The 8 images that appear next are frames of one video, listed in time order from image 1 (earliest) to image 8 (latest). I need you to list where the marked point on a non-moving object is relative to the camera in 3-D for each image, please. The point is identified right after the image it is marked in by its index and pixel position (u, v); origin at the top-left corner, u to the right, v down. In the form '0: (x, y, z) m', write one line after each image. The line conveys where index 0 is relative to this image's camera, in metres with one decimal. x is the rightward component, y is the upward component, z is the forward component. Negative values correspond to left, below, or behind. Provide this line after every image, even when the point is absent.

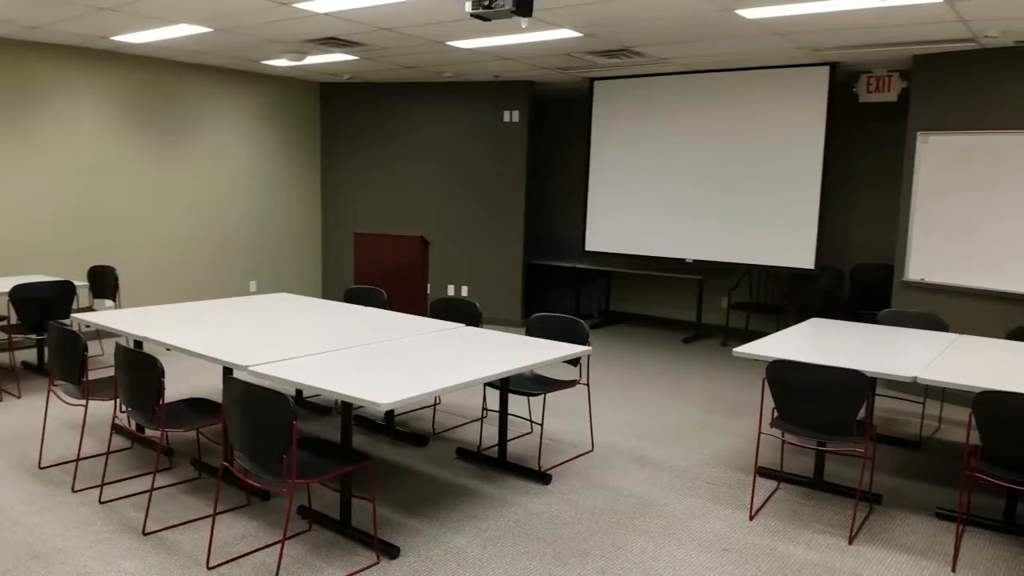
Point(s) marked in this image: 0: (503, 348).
0: (0.0, -0.3, +3.9) m
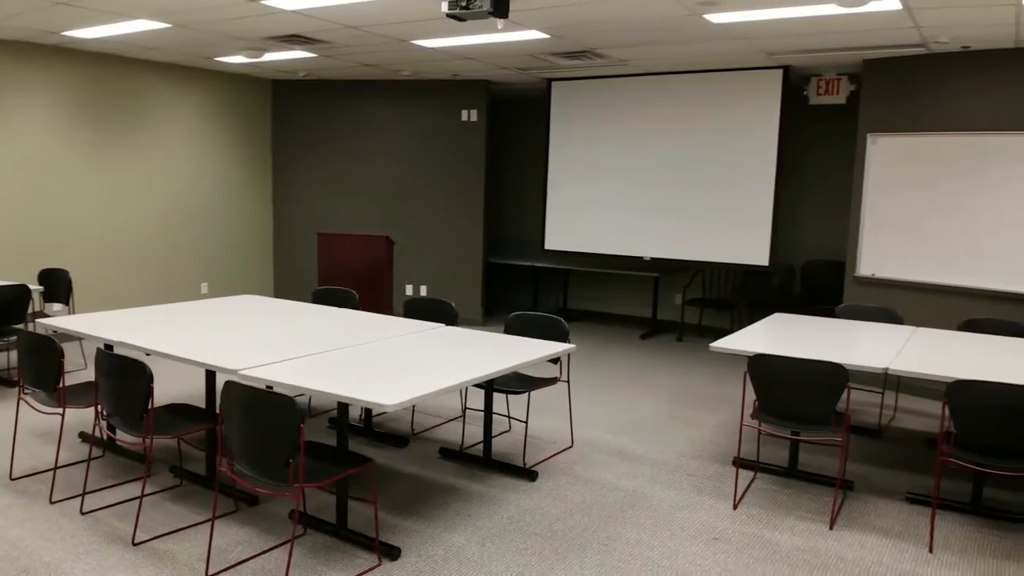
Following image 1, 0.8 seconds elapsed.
0: (-0.1, -0.3, +3.9) m
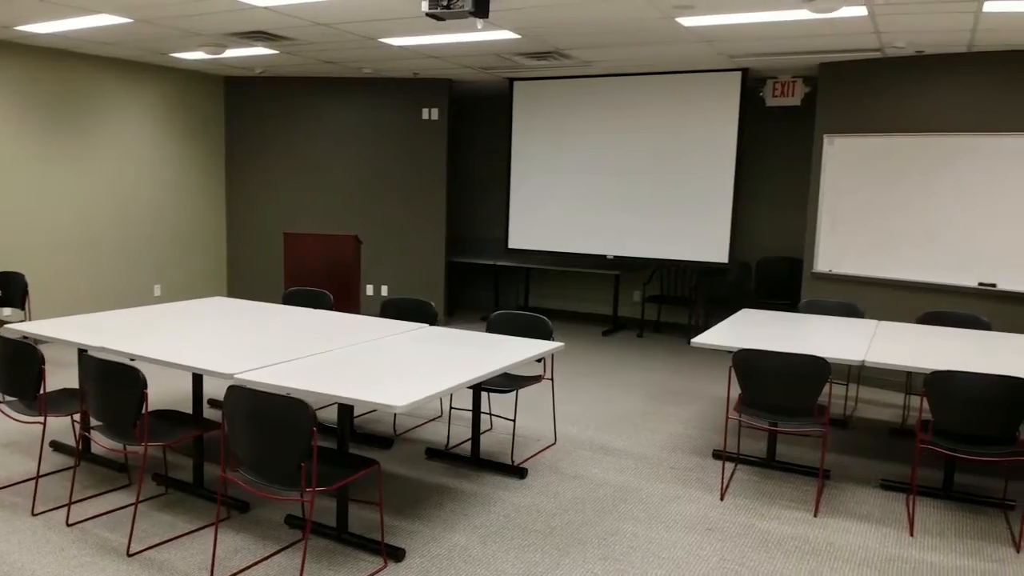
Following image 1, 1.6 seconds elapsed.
0: (-0.2, -0.3, +3.9) m
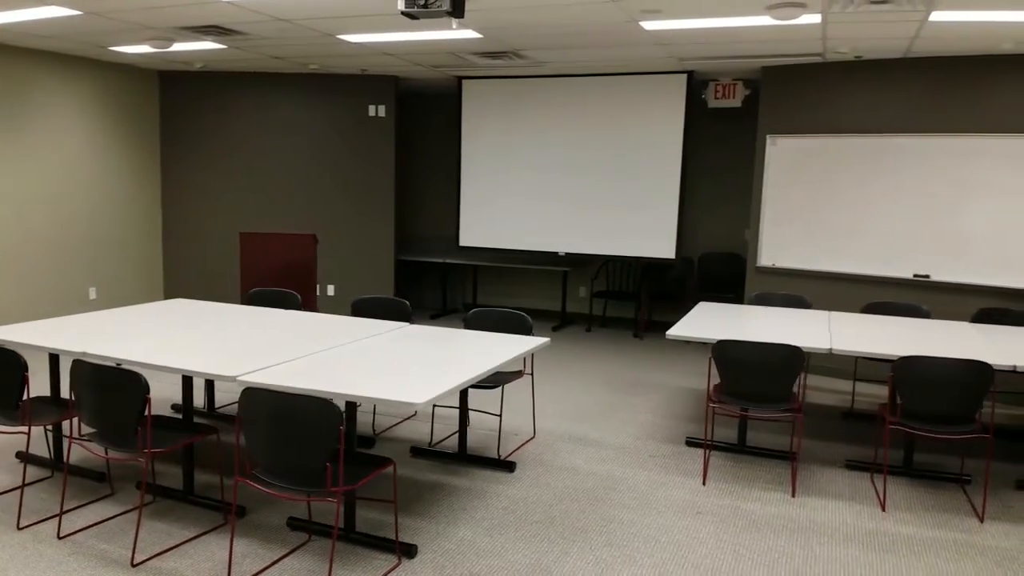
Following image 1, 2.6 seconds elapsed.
0: (-0.2, -0.3, +4.0) m
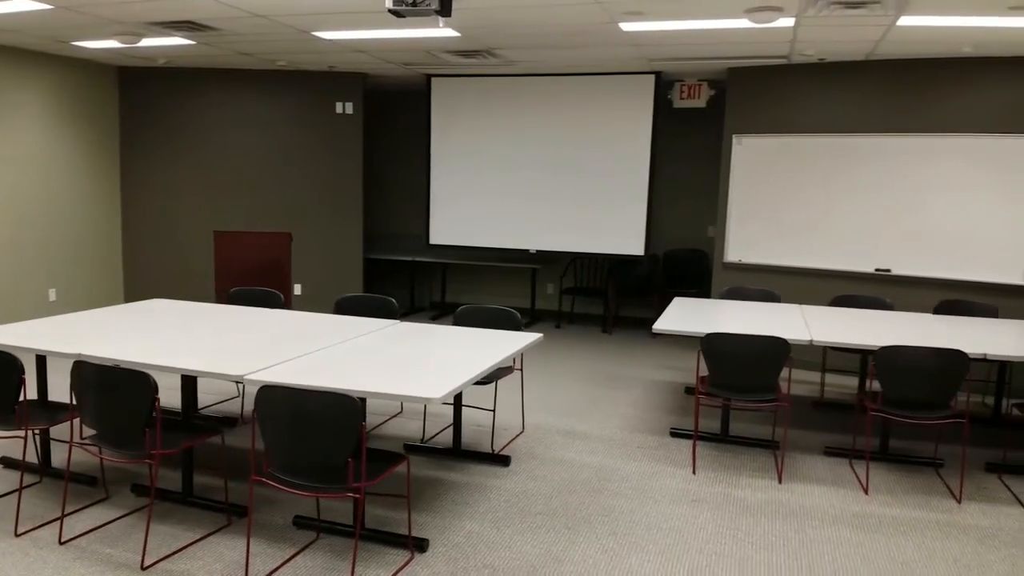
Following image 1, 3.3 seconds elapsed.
0: (-0.2, -0.2, +4.0) m
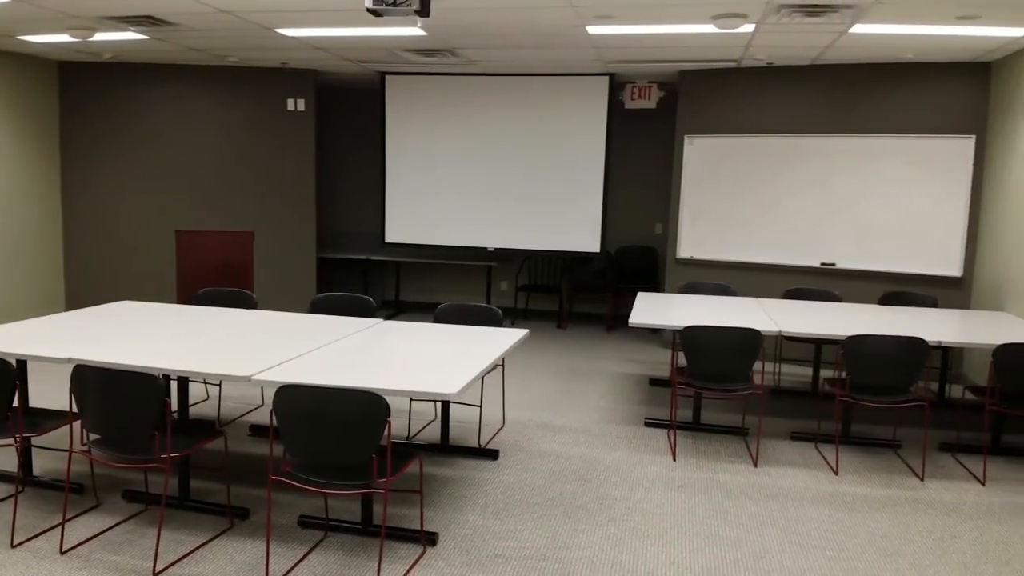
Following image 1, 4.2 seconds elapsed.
0: (-0.3, -0.2, +4.1) m
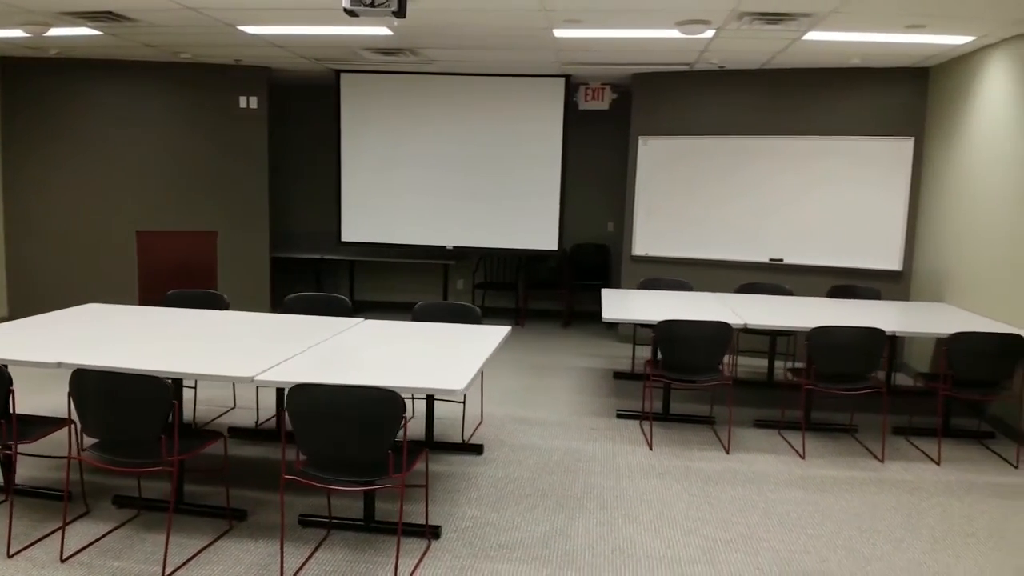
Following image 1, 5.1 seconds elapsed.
0: (-0.4, -0.2, +4.1) m
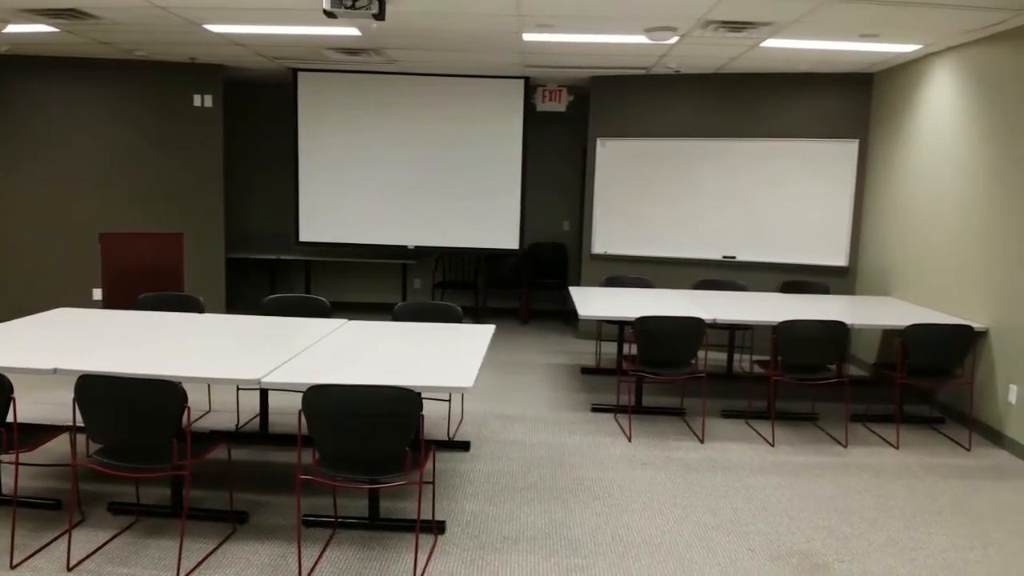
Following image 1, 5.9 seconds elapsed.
0: (-0.4, -0.2, +4.2) m
